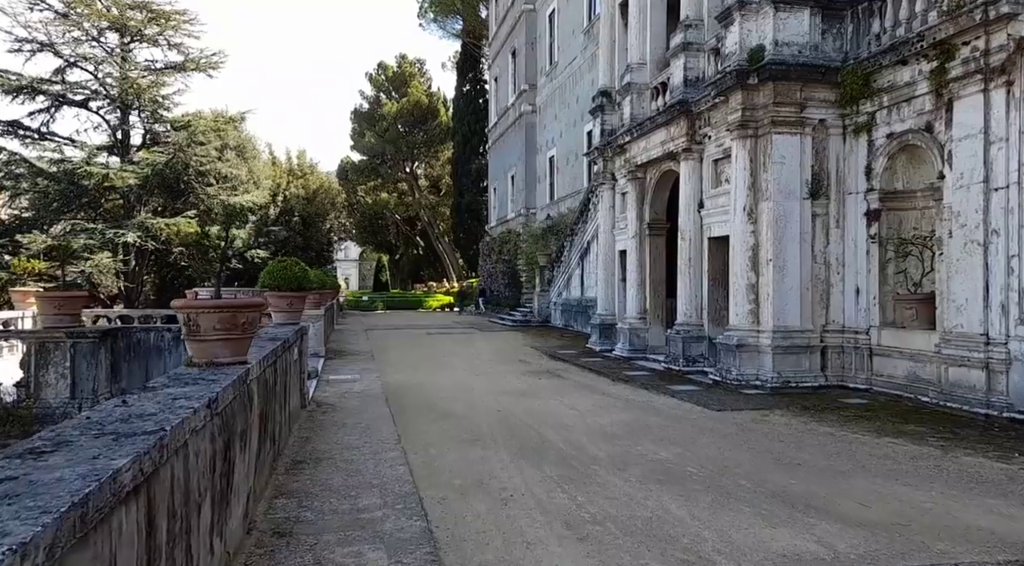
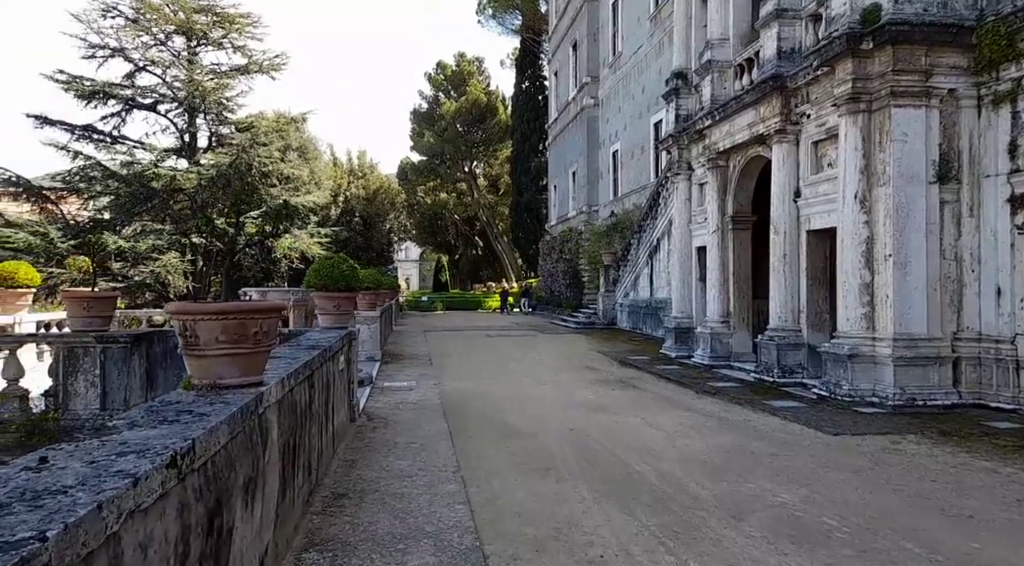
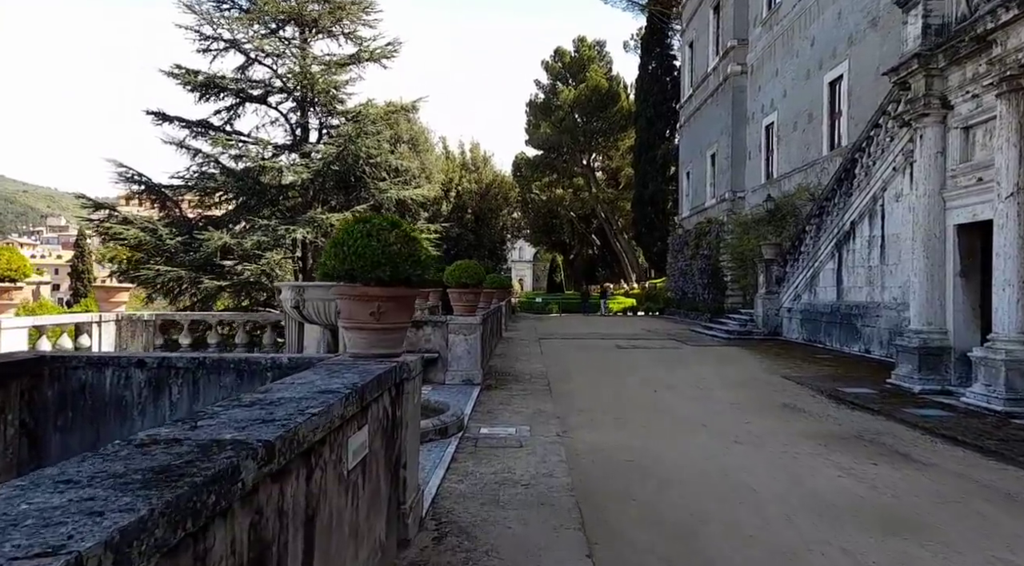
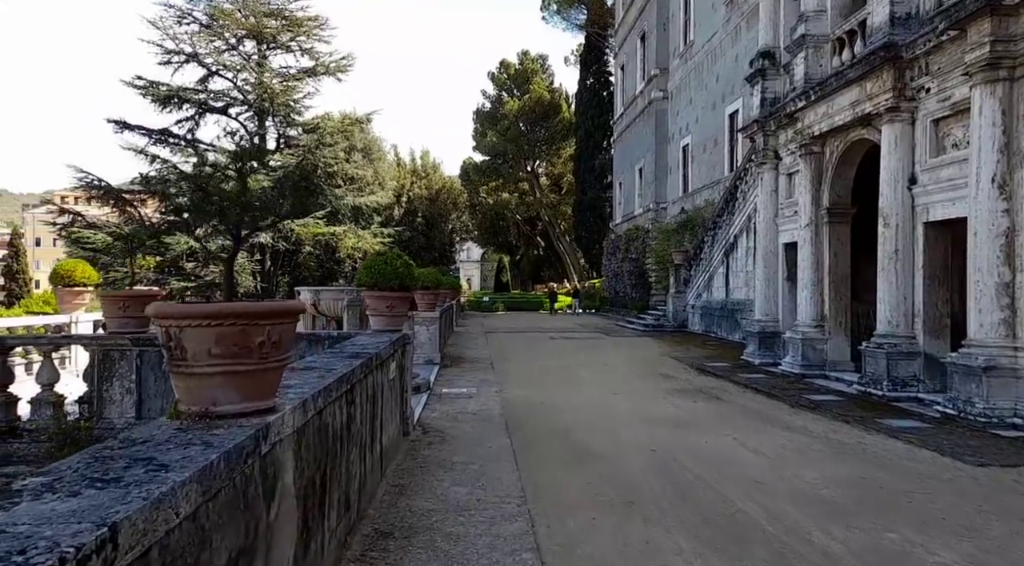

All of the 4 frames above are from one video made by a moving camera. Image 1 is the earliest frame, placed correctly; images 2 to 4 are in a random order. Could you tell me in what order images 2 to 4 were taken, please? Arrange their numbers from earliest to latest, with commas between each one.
2, 4, 3
